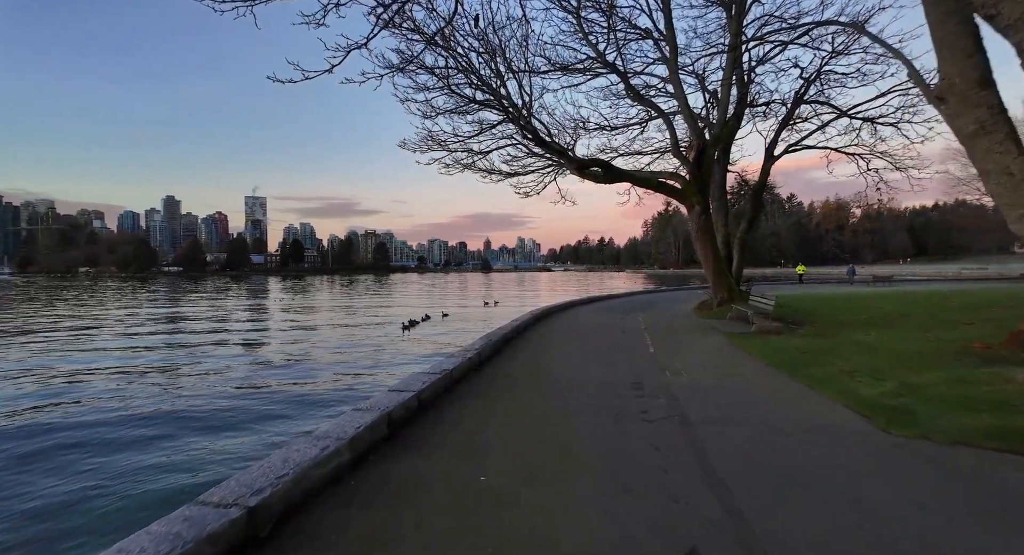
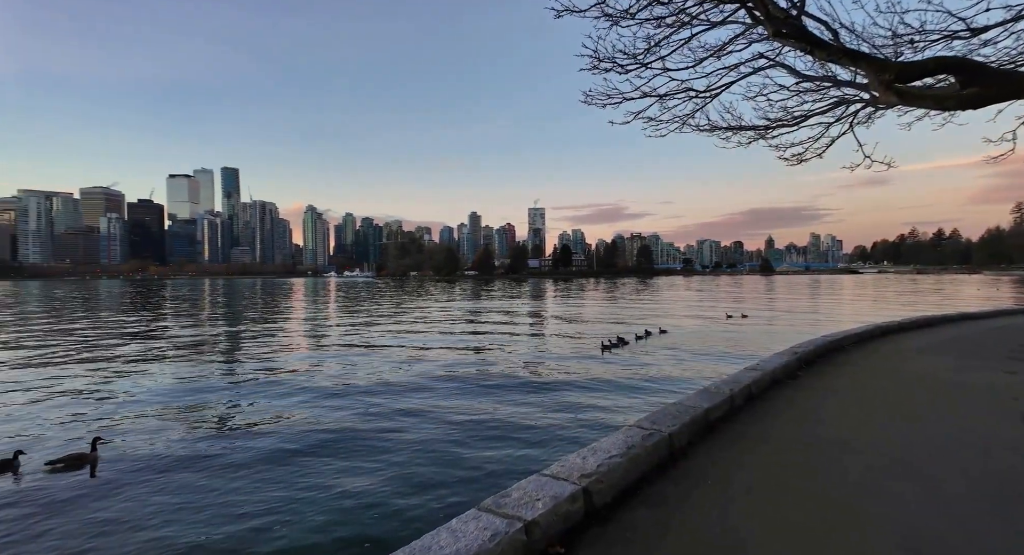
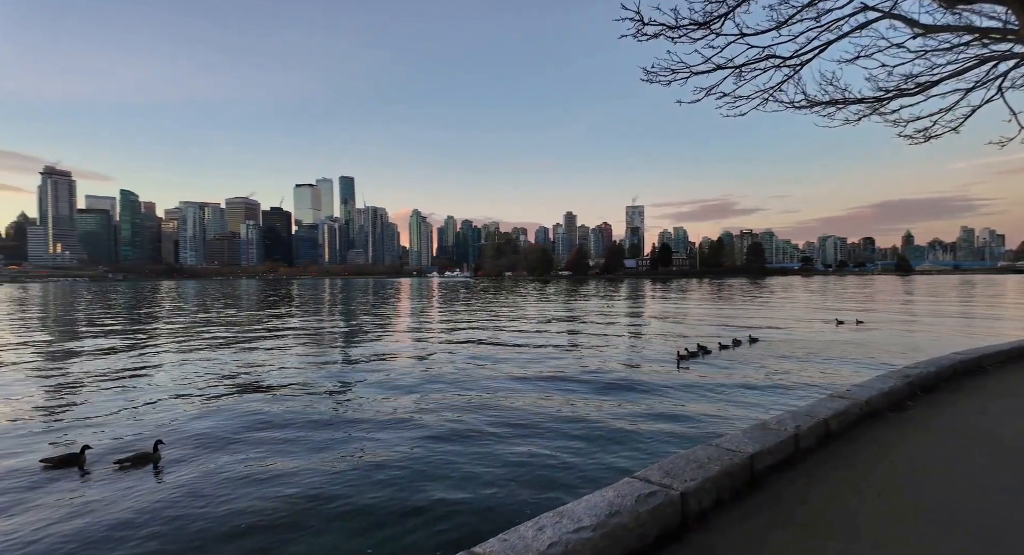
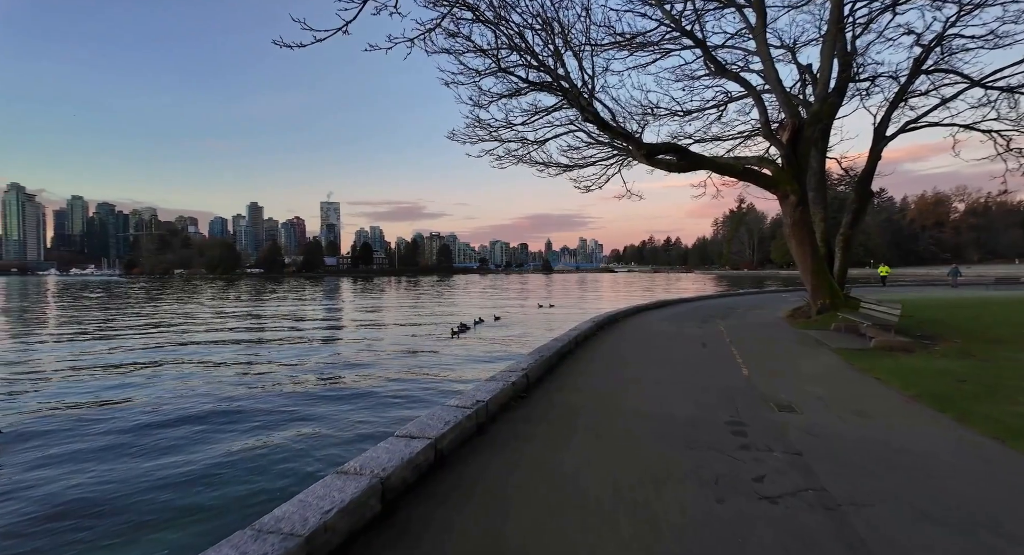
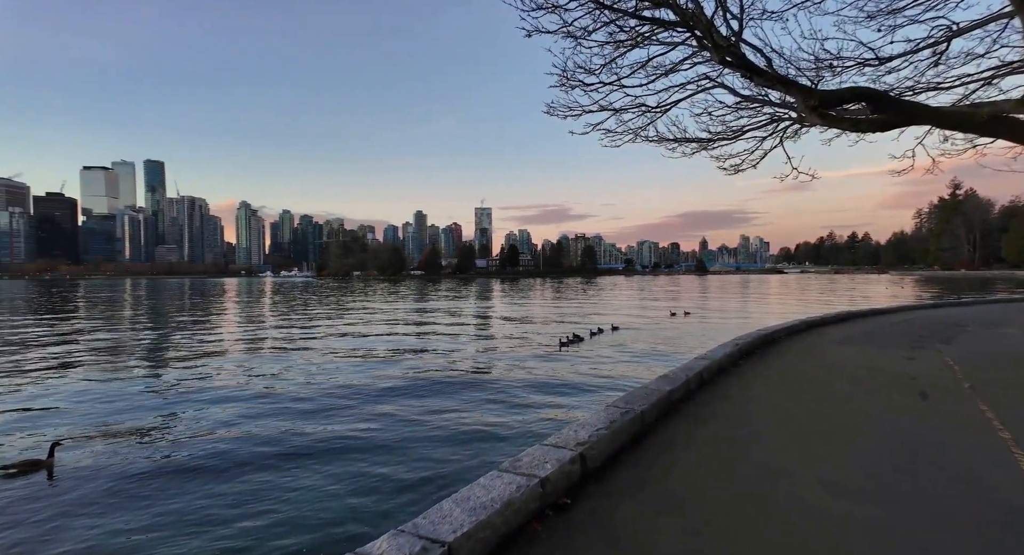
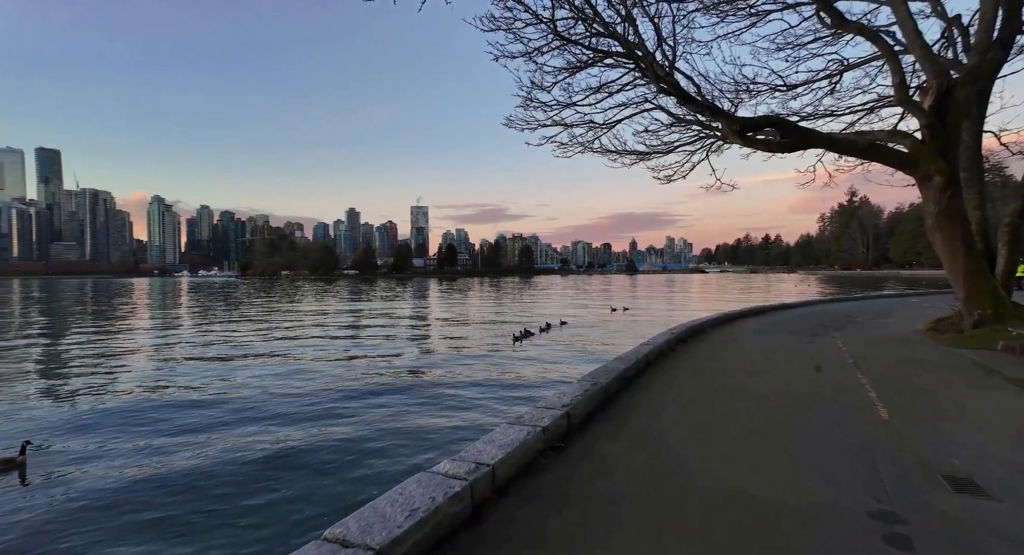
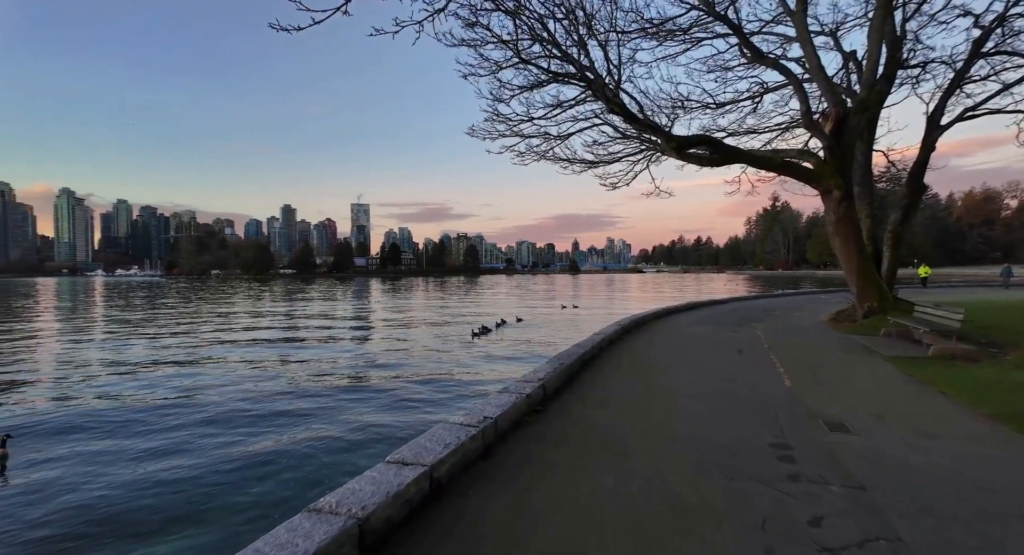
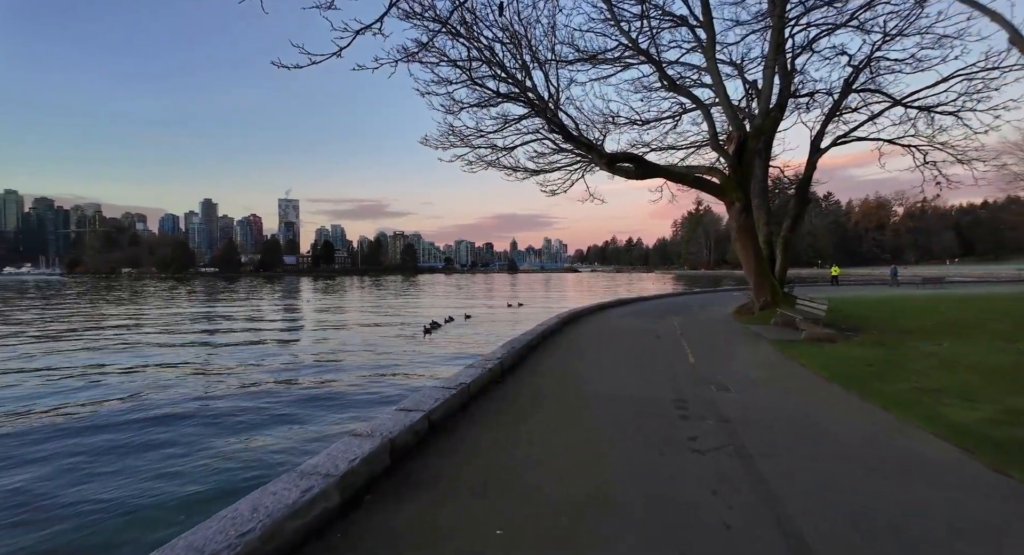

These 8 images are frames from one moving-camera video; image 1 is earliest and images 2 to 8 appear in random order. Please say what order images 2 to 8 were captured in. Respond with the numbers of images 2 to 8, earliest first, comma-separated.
8, 4, 7, 6, 5, 2, 3
